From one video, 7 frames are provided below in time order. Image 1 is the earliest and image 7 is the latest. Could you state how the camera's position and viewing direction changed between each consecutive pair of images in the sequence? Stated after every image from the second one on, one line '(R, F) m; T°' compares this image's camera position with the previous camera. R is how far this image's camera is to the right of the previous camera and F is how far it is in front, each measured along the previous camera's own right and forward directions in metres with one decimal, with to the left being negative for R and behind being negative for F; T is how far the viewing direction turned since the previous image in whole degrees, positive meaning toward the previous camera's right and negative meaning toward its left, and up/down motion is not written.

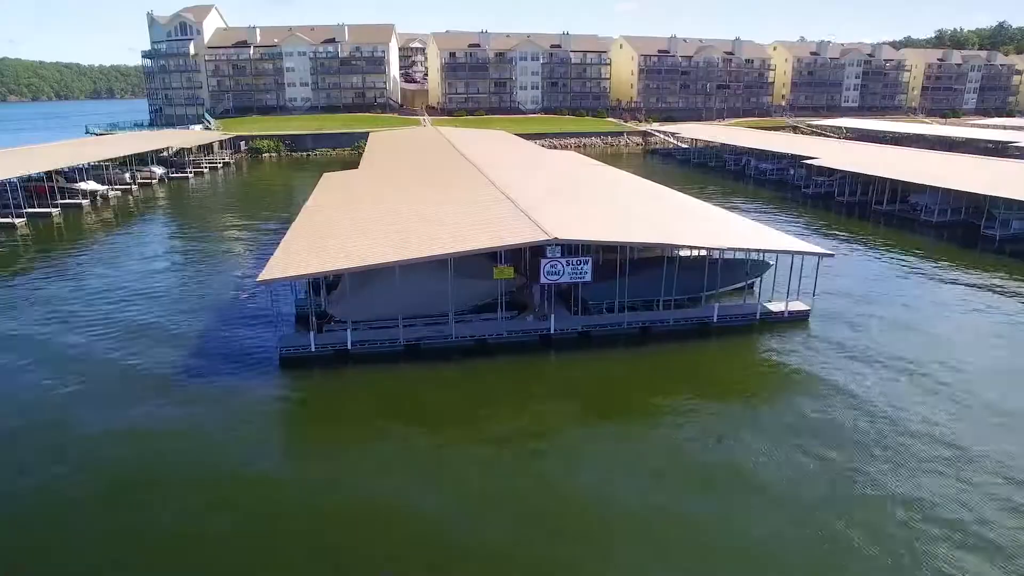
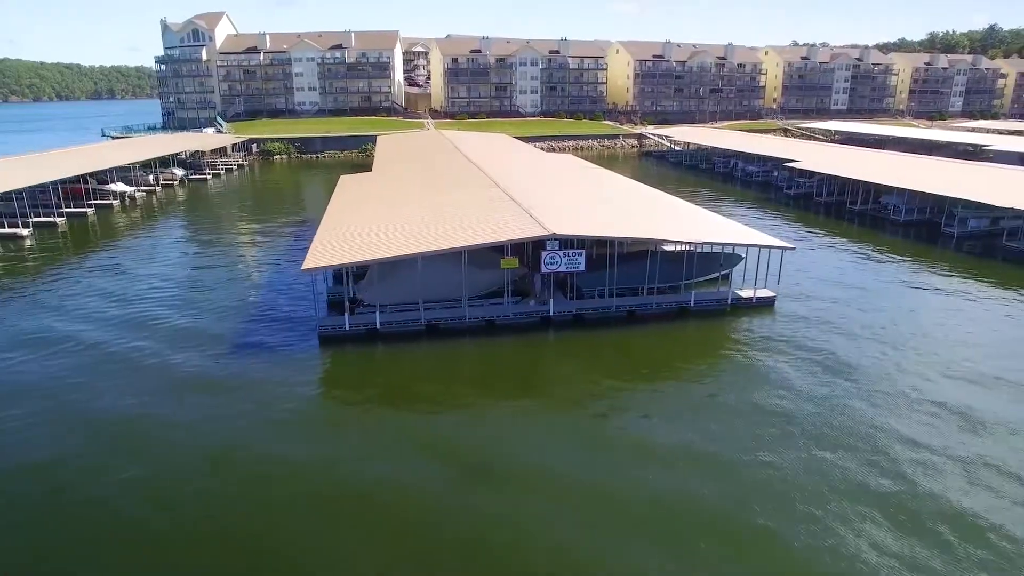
(-0.2, -2.8) m; 0°
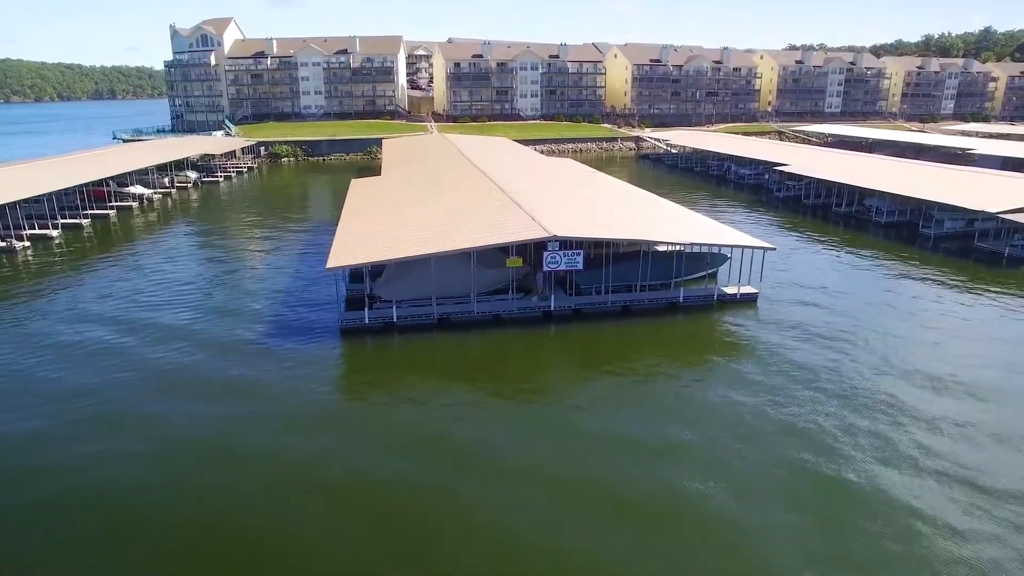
(-0.2, -1.9) m; 0°
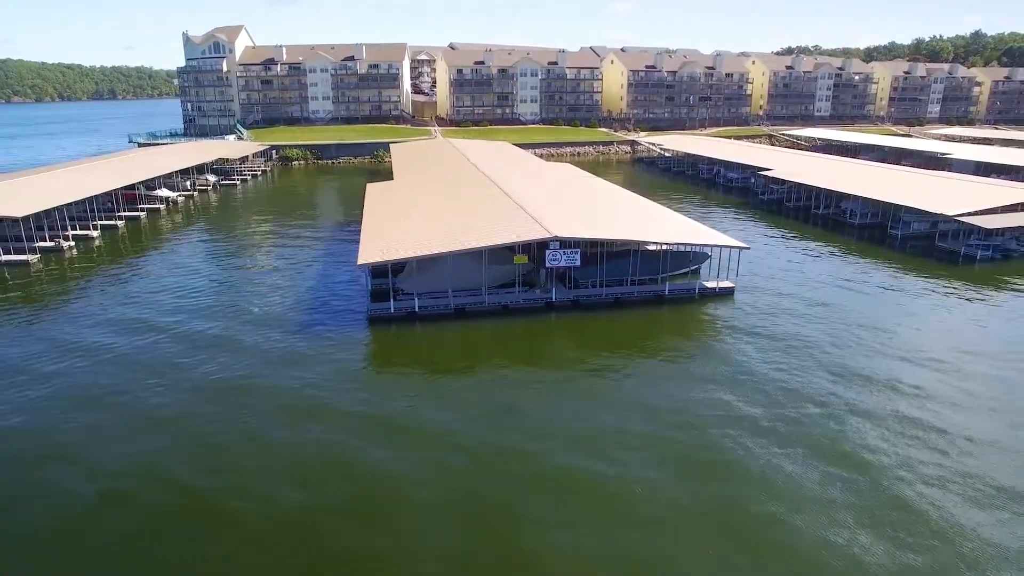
(-0.3, -3.1) m; 0°
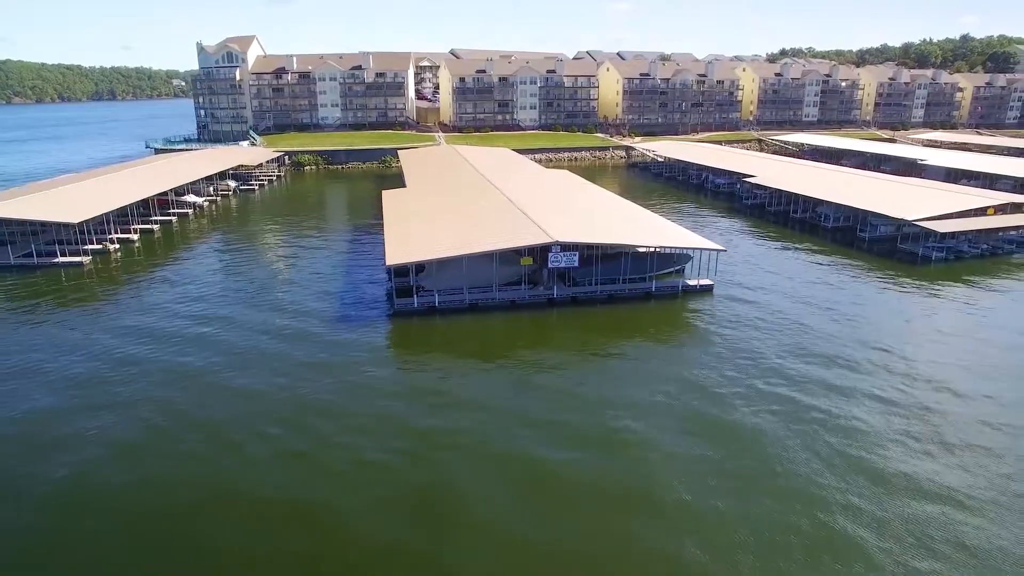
(-0.5, -3.7) m; 0°
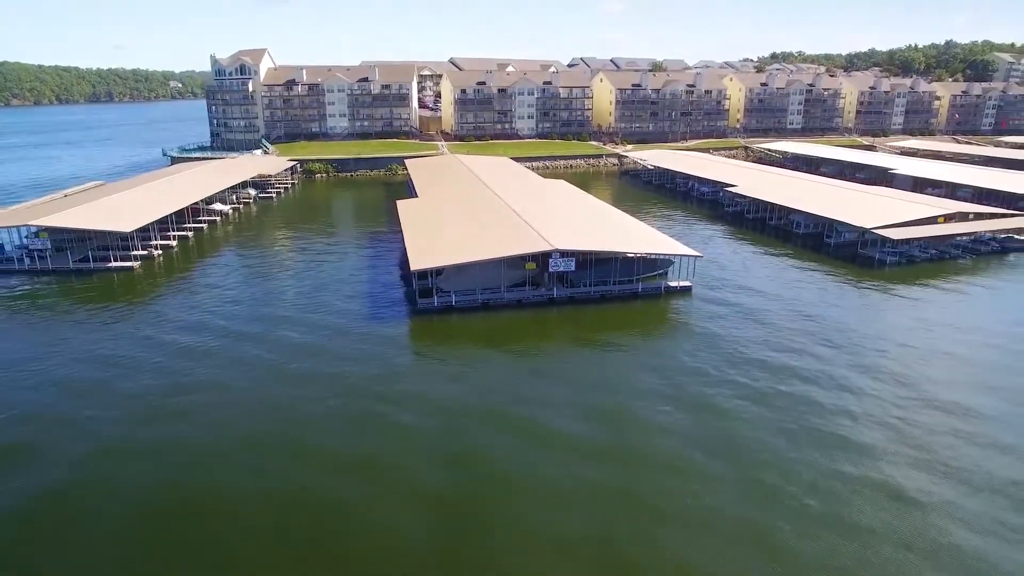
(-0.6, -4.6) m; 0°
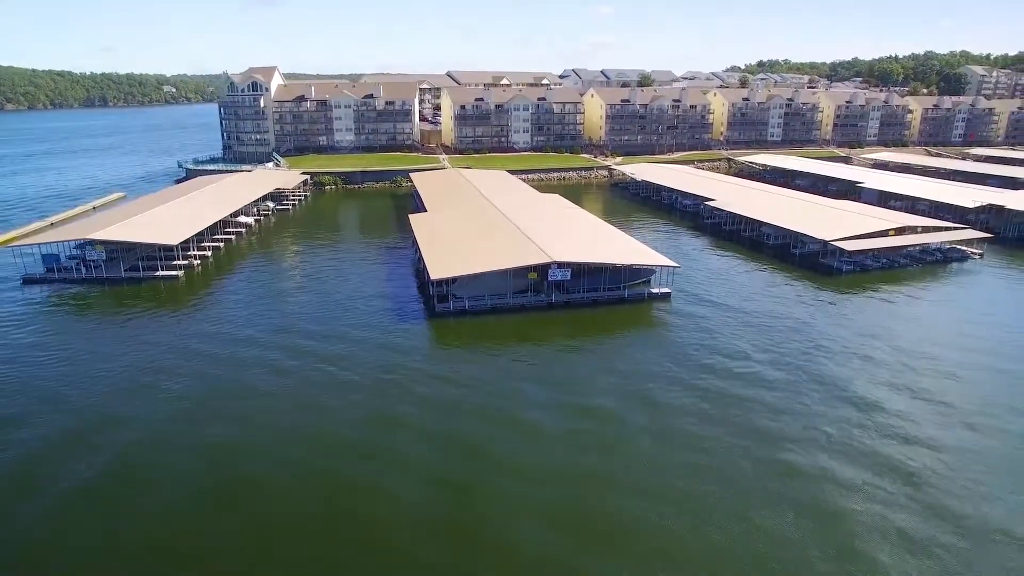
(-0.8, -5.4) m; +1°
